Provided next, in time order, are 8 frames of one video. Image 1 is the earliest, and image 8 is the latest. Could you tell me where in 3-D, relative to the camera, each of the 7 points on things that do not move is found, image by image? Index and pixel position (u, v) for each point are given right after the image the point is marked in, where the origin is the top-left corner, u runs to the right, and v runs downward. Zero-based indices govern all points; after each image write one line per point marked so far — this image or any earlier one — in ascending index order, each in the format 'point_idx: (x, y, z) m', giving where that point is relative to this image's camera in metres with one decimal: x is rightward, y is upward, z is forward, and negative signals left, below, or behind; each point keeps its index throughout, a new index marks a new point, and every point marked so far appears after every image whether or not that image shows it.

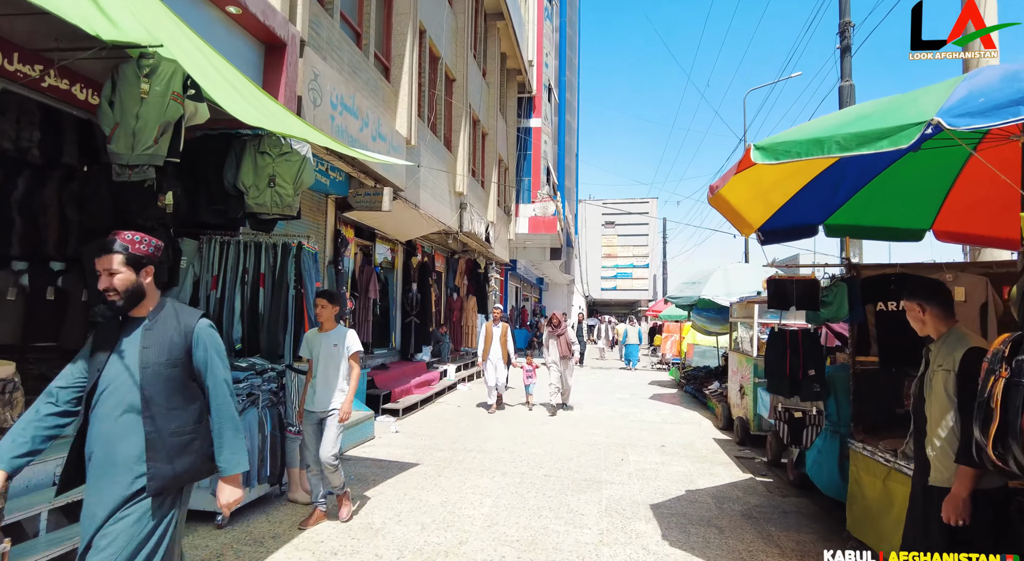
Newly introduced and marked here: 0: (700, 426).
0: (+2.9, -2.3, +8.9) m
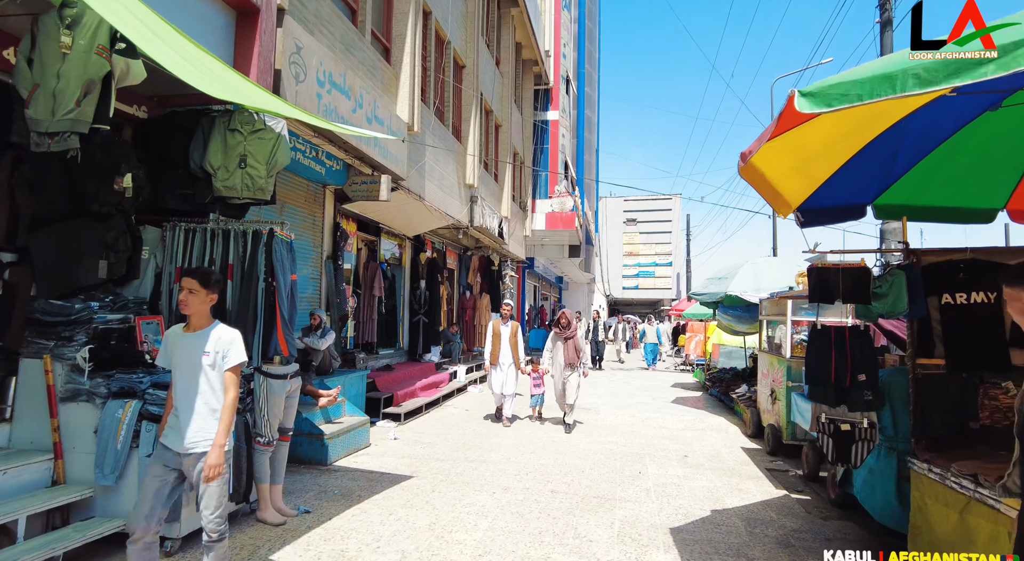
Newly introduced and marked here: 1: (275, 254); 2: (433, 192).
0: (+3.1, -2.2, +8.2) m
1: (-1.8, +0.2, +4.3) m
2: (-1.4, +1.5, +9.5) m
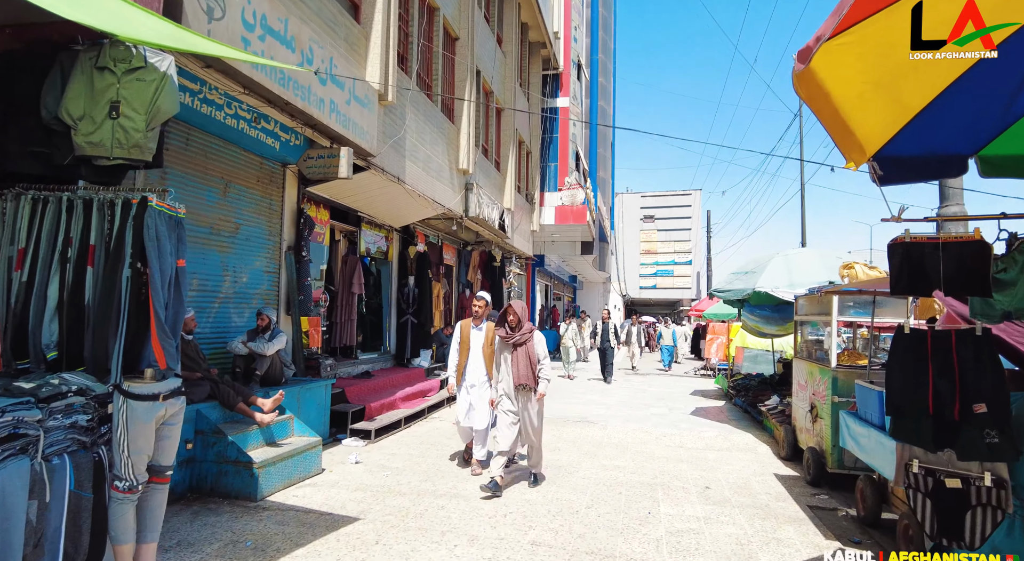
0: (+3.0, -2.1, +7.0) m
1: (-2.0, +0.3, +3.2) m
2: (-1.4, +1.6, +8.3) m
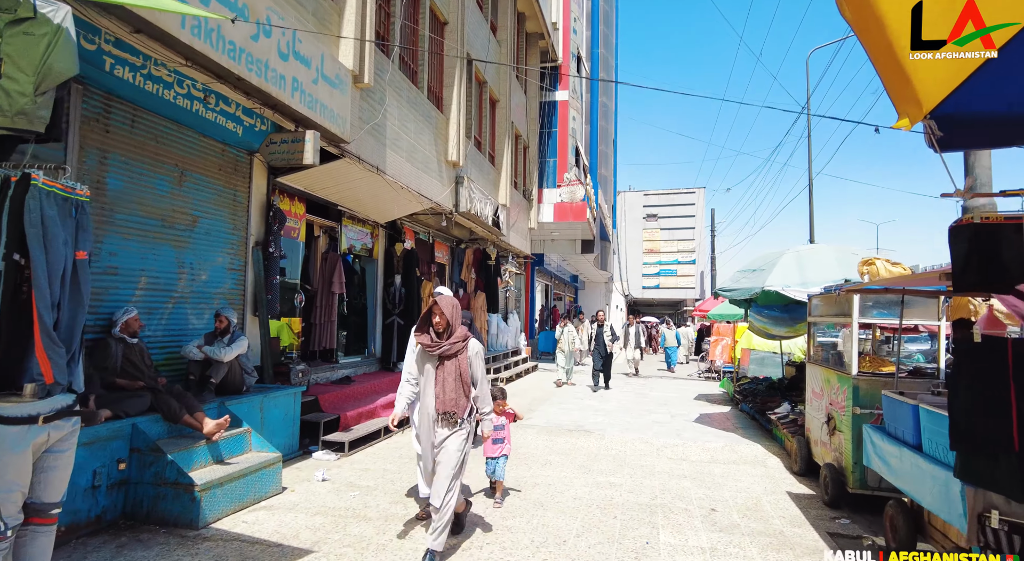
0: (+2.8, -2.1, +6.4) m
1: (-2.2, +0.3, +2.6) m
2: (-1.6, +1.6, +7.8) m
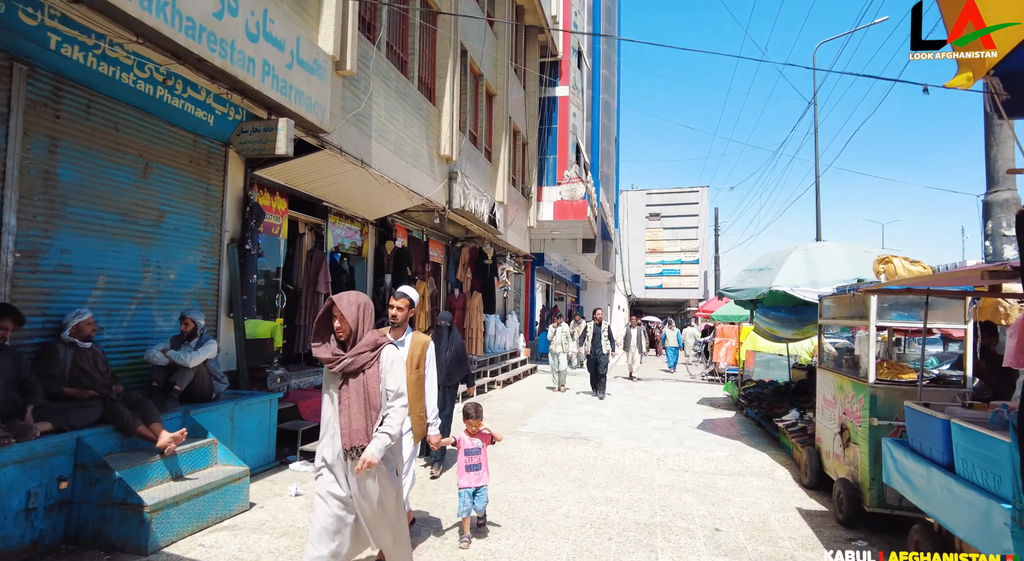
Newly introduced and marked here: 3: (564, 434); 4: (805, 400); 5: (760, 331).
0: (+2.7, -2.1, +5.9) m
1: (-2.3, +0.3, +2.3) m
2: (-1.7, +1.6, +7.4) m
3: (+0.7, -2.1, +7.7) m
4: (+4.2, -1.7, +8.2) m
5: (+4.3, -0.9, +9.7) m
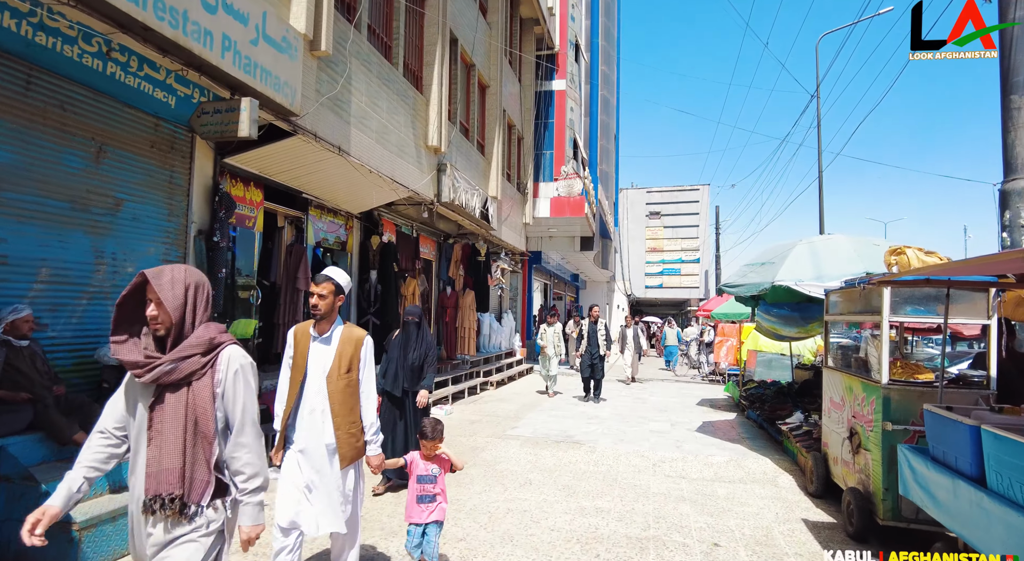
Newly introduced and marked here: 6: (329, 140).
0: (+2.6, -2.0, +5.6) m
1: (-2.5, +0.4, +1.9) m
2: (-1.8, +1.7, +7.0) m
3: (+0.6, -2.0, +7.3) m
4: (+4.1, -1.7, +7.8) m
5: (+4.1, -0.8, +9.3) m
6: (-2.0, +1.5, +6.2) m
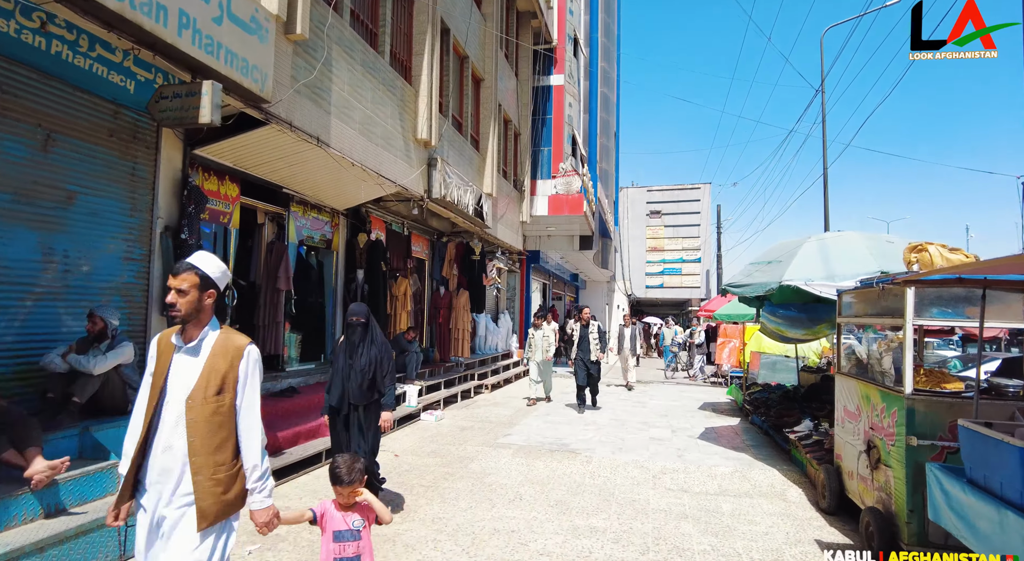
0: (+2.5, -2.0, +5.2) m
1: (-2.6, +0.4, +1.5) m
2: (-1.9, +1.7, +6.6) m
3: (+0.5, -2.0, +6.9) m
4: (+4.0, -1.7, +7.4) m
5: (+4.0, -0.8, +8.9) m
6: (-2.1, +1.5, +5.8) m
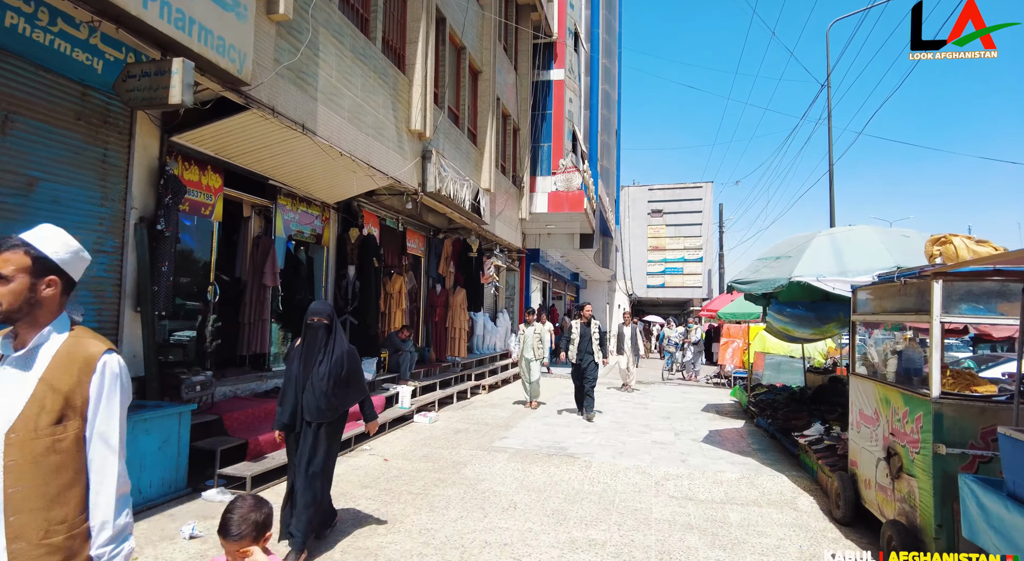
0: (+2.4, -2.0, +4.8) m
1: (-2.6, +0.4, +1.2) m
2: (-2.0, +1.7, +6.3) m
3: (+0.4, -2.0, +6.6) m
4: (+3.9, -1.6, +7.1) m
5: (+4.0, -0.7, +8.6) m
6: (-2.1, +1.6, +5.5) m
